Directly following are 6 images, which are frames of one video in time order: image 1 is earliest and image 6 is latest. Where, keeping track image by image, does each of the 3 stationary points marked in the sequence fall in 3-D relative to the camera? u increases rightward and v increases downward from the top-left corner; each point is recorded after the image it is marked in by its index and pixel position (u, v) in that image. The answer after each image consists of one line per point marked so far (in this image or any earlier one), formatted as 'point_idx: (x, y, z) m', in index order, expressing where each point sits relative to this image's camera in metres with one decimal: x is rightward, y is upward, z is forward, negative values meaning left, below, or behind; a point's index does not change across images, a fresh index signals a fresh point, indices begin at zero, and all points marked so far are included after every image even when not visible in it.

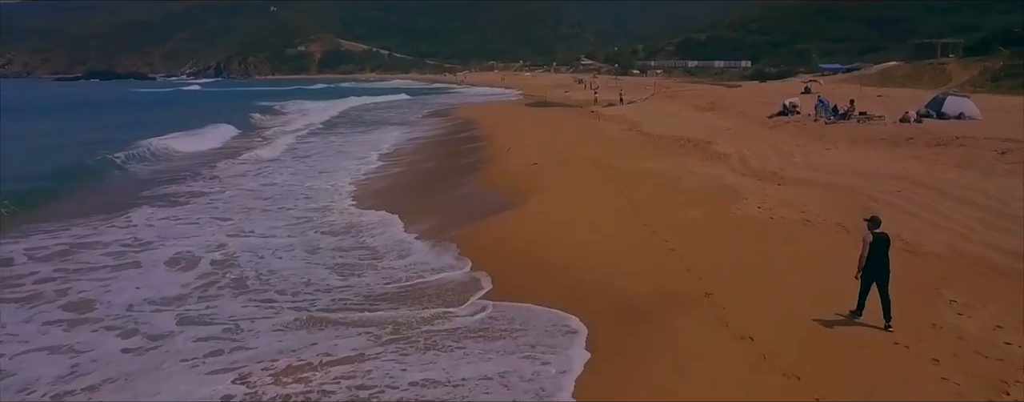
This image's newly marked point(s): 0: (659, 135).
0: (+3.7, +1.6, +19.7) m
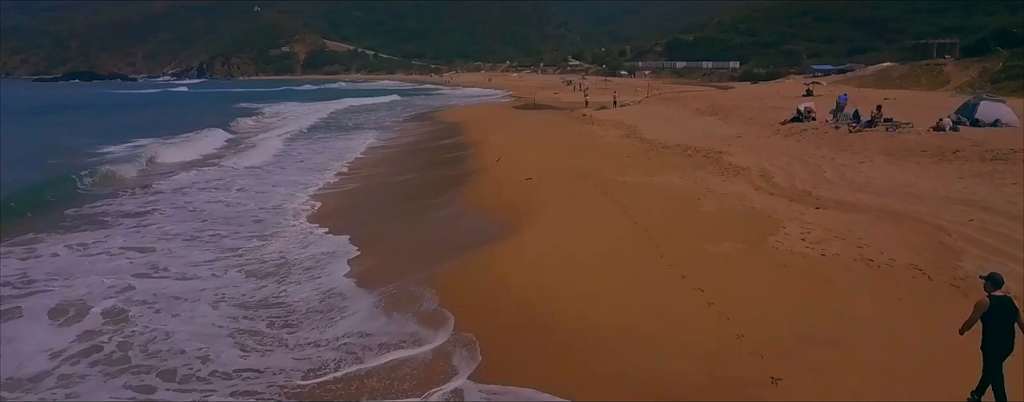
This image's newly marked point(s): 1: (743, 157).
0: (+3.4, +1.3, +17.9) m
1: (+4.2, +0.8, +14.3) m
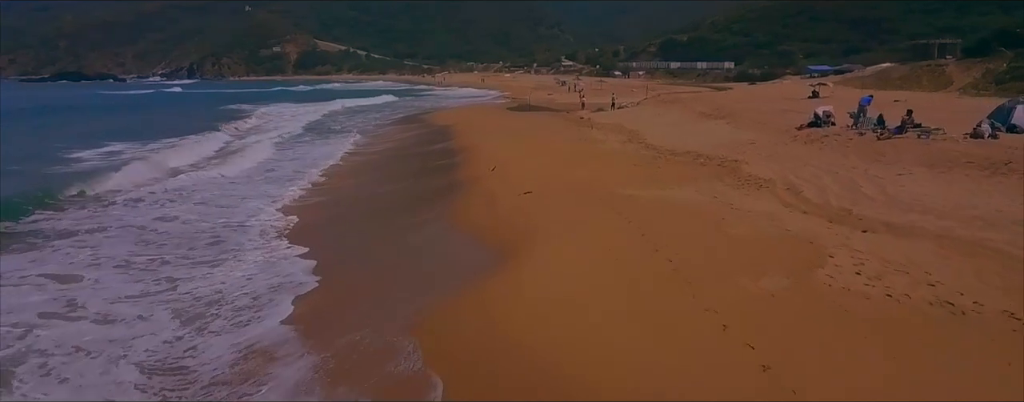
0: (+3.3, +1.0, +16.6) m
1: (+4.1, +0.6, +13.0) m
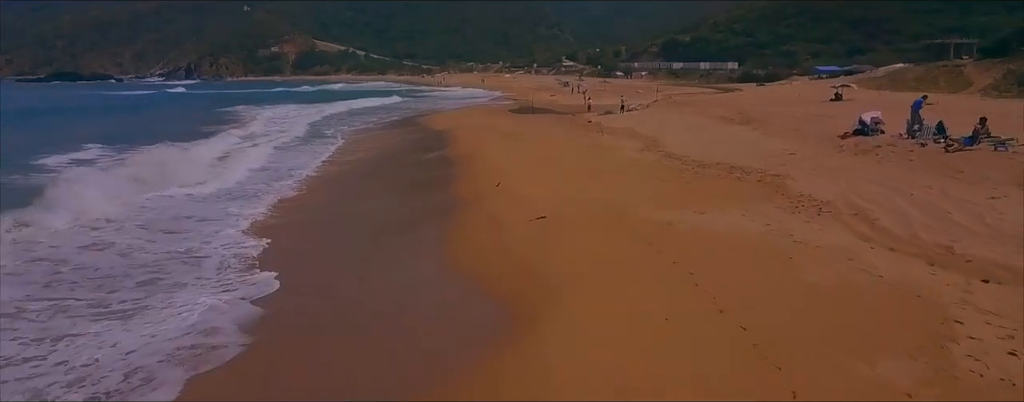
0: (+3.4, +0.7, +14.7) m
1: (+4.2, +0.2, +11.1) m
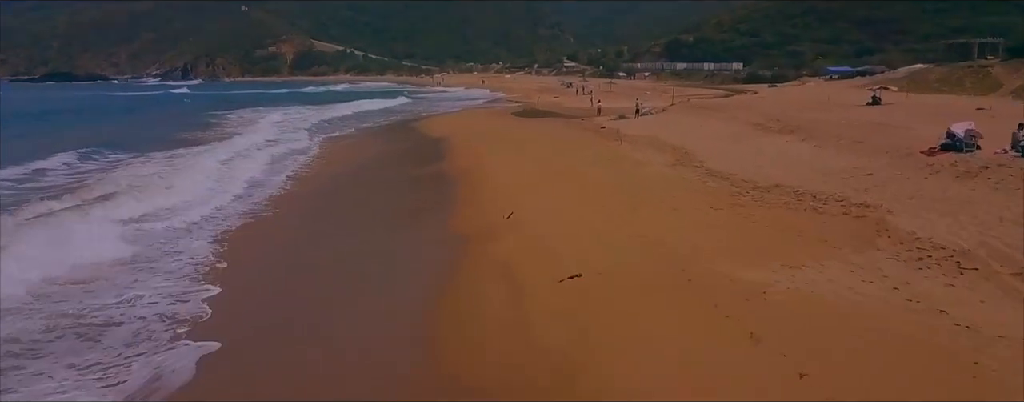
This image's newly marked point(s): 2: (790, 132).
0: (+3.6, +0.3, +12.0) m
1: (+4.4, -0.2, +8.4) m
2: (+6.3, +1.6, +17.9) m
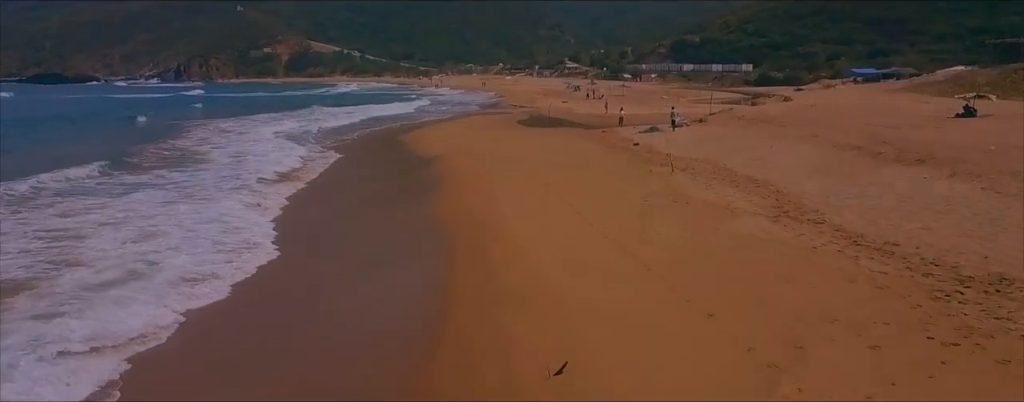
0: (+4.0, -0.7, +7.0) m
1: (+4.8, -1.1, +3.4) m
2: (+6.7, +0.7, +12.9) m
